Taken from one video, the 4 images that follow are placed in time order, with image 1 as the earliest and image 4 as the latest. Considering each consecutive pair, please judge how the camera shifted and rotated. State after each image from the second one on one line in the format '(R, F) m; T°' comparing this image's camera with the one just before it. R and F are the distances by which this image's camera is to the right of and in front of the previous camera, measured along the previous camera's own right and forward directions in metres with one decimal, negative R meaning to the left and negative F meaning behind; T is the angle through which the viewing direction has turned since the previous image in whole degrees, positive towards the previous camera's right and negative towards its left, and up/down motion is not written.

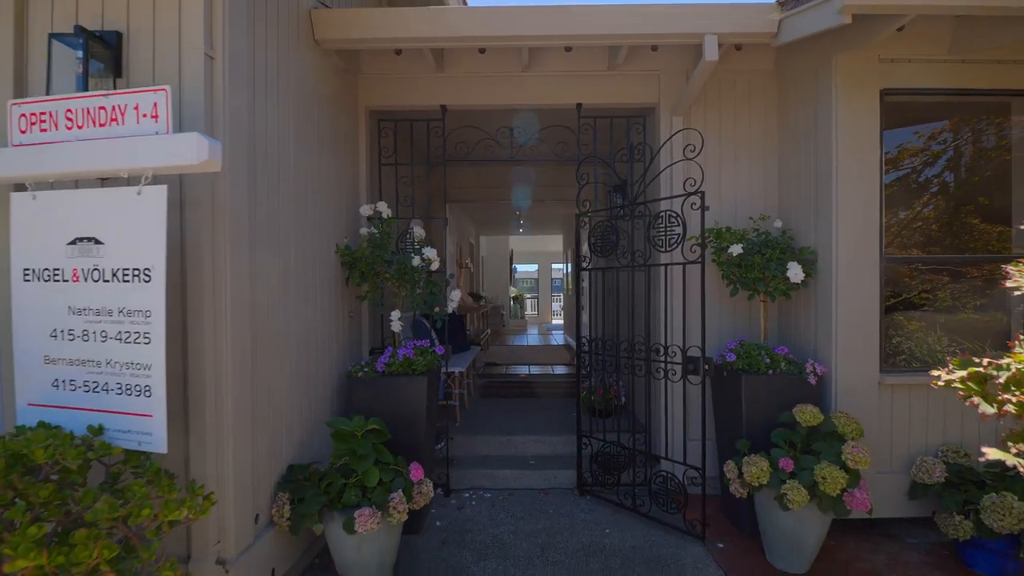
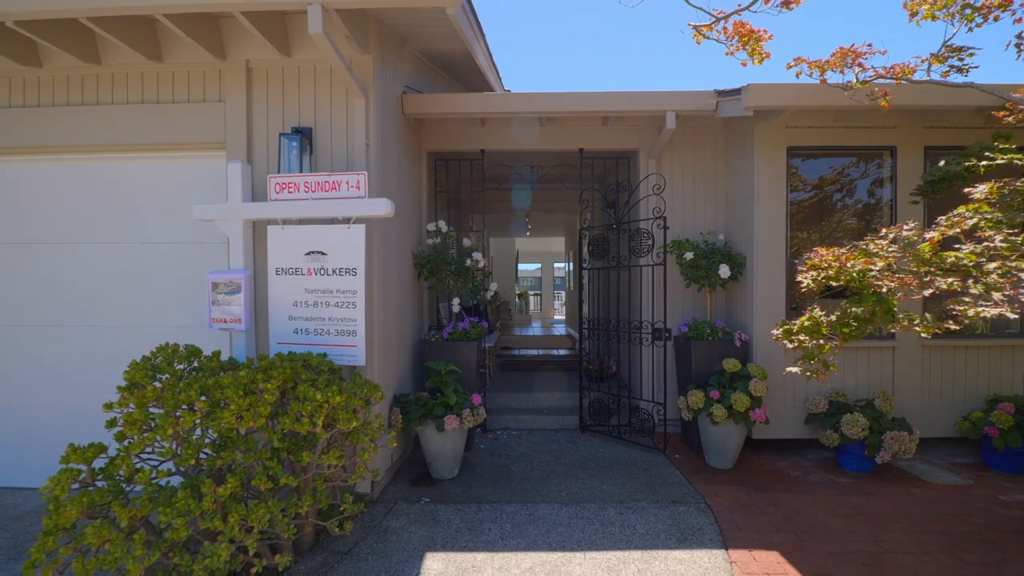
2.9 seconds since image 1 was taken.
(-0.3, -1.4) m; 0°
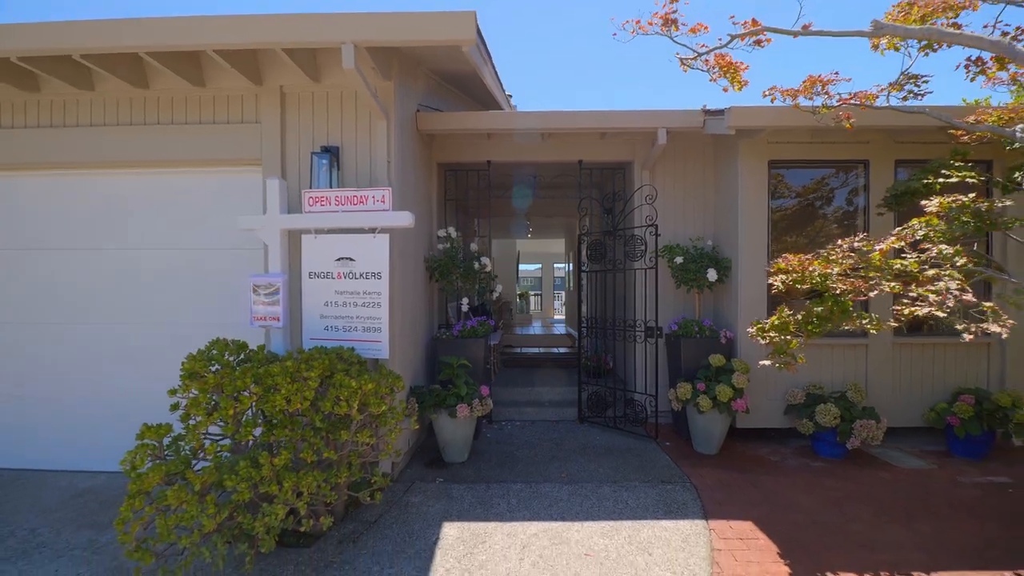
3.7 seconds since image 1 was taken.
(-0.1, -0.4) m; 0°
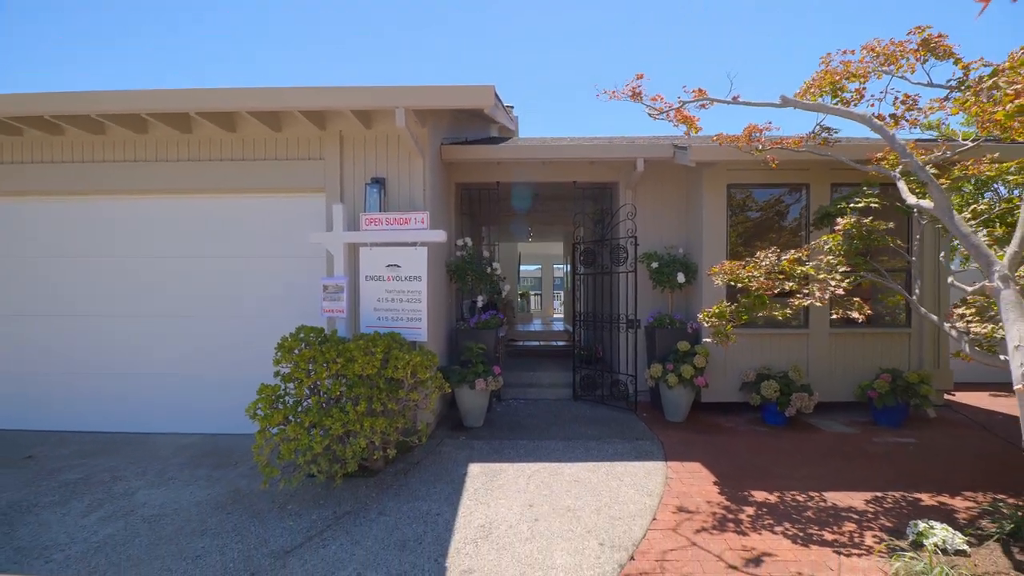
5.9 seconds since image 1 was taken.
(-0.1, -1.1) m; 0°
